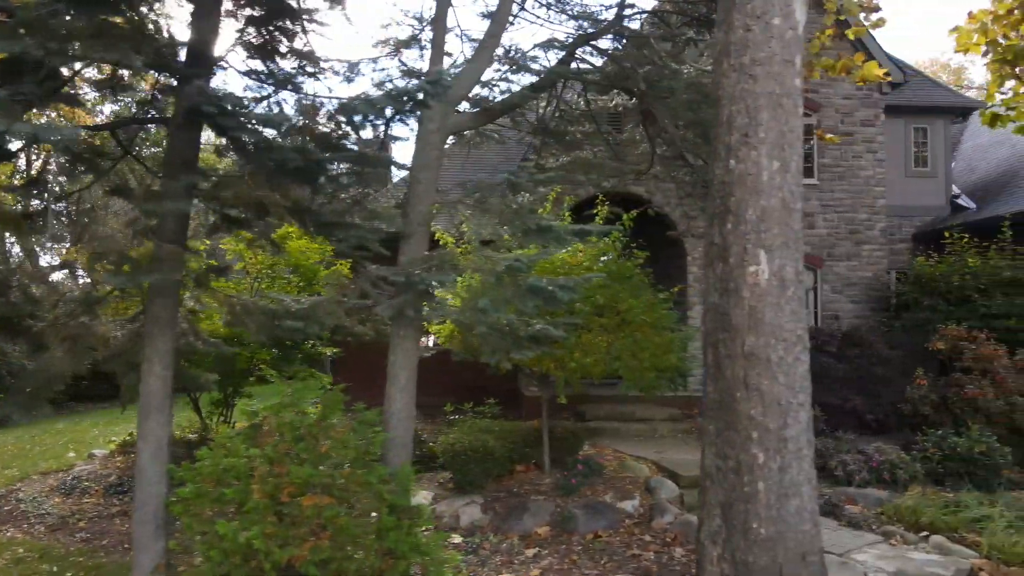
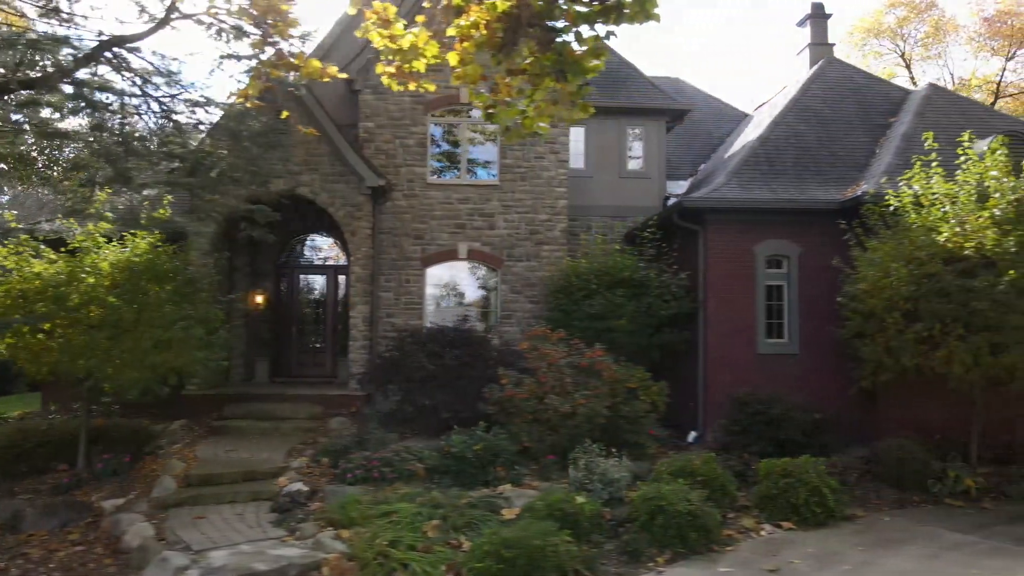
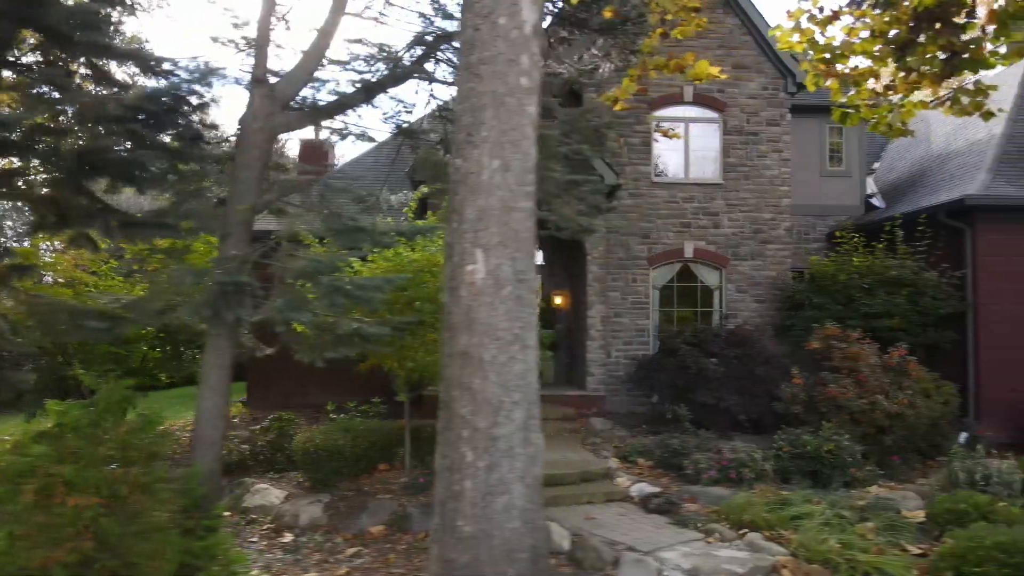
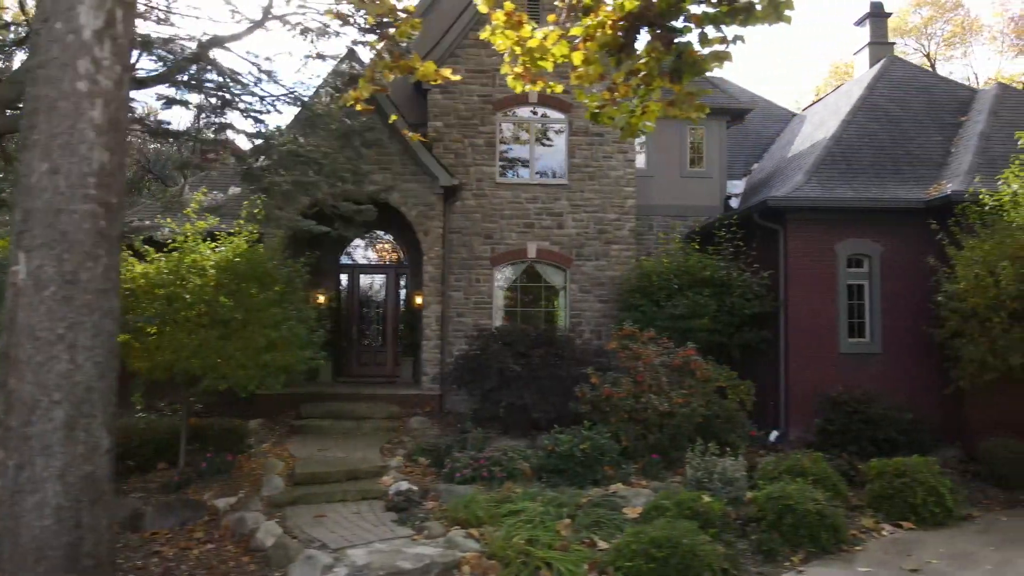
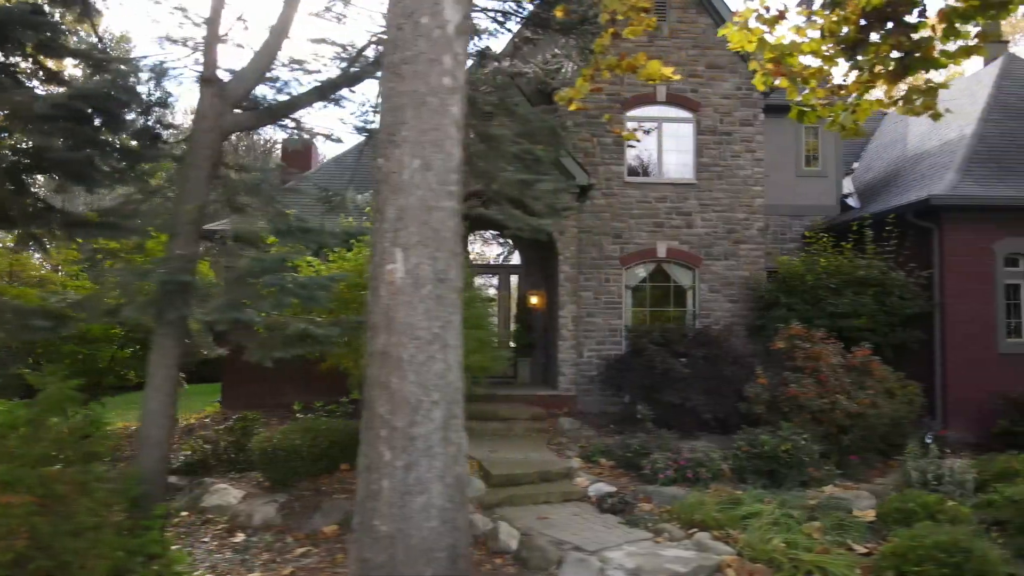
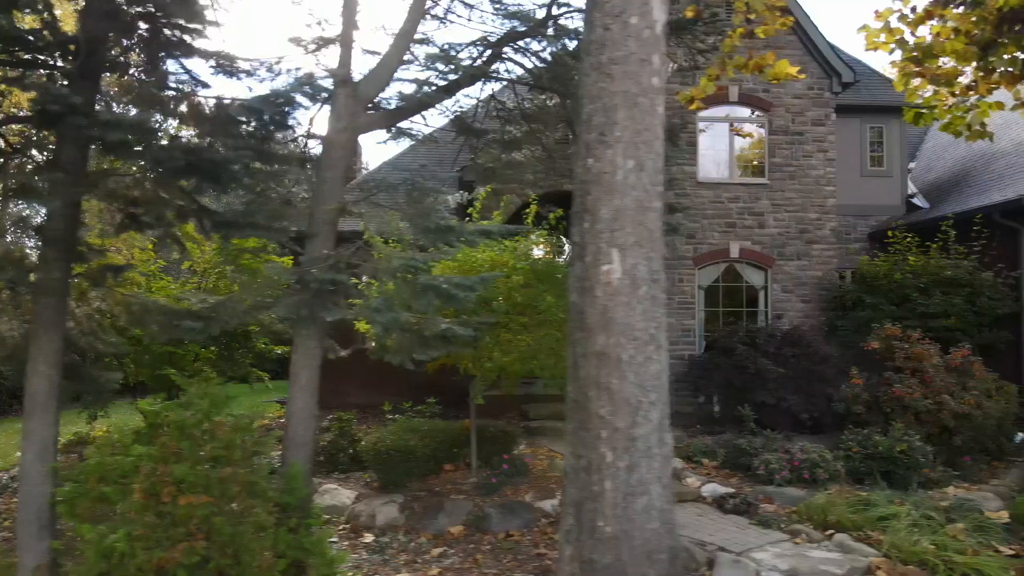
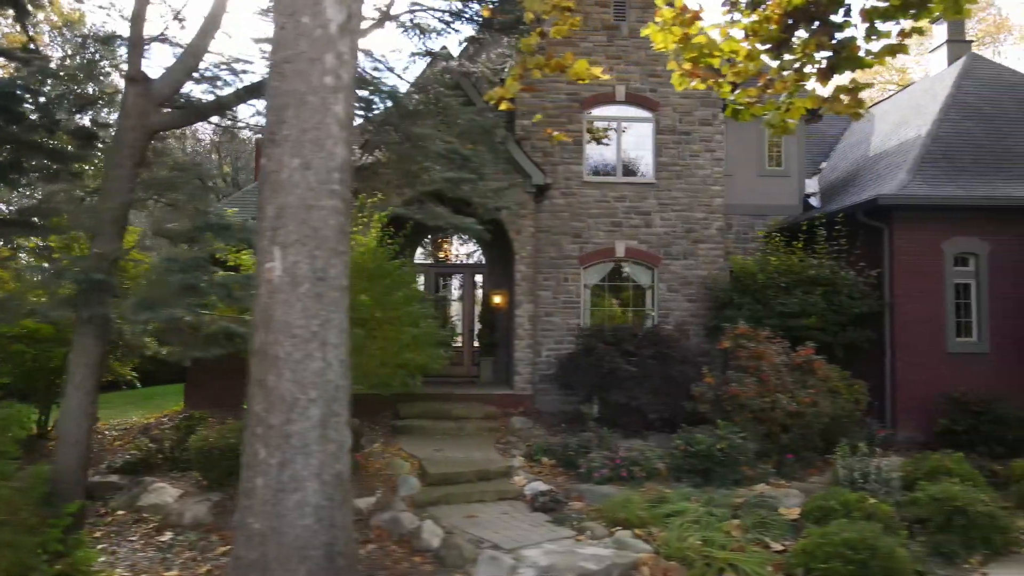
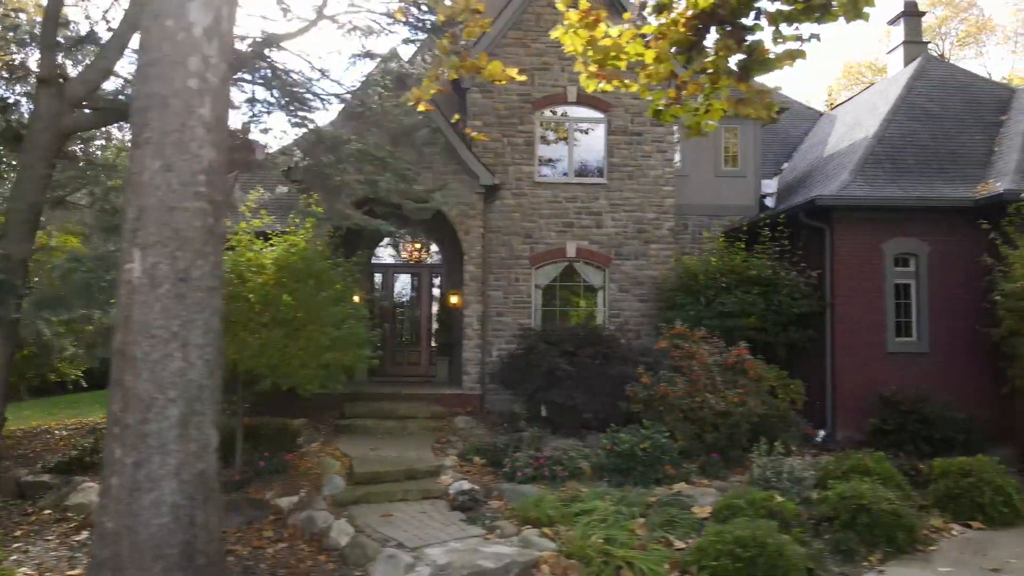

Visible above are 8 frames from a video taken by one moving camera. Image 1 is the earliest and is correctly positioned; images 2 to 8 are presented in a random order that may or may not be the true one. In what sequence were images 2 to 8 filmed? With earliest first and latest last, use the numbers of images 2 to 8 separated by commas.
6, 3, 5, 7, 8, 4, 2
